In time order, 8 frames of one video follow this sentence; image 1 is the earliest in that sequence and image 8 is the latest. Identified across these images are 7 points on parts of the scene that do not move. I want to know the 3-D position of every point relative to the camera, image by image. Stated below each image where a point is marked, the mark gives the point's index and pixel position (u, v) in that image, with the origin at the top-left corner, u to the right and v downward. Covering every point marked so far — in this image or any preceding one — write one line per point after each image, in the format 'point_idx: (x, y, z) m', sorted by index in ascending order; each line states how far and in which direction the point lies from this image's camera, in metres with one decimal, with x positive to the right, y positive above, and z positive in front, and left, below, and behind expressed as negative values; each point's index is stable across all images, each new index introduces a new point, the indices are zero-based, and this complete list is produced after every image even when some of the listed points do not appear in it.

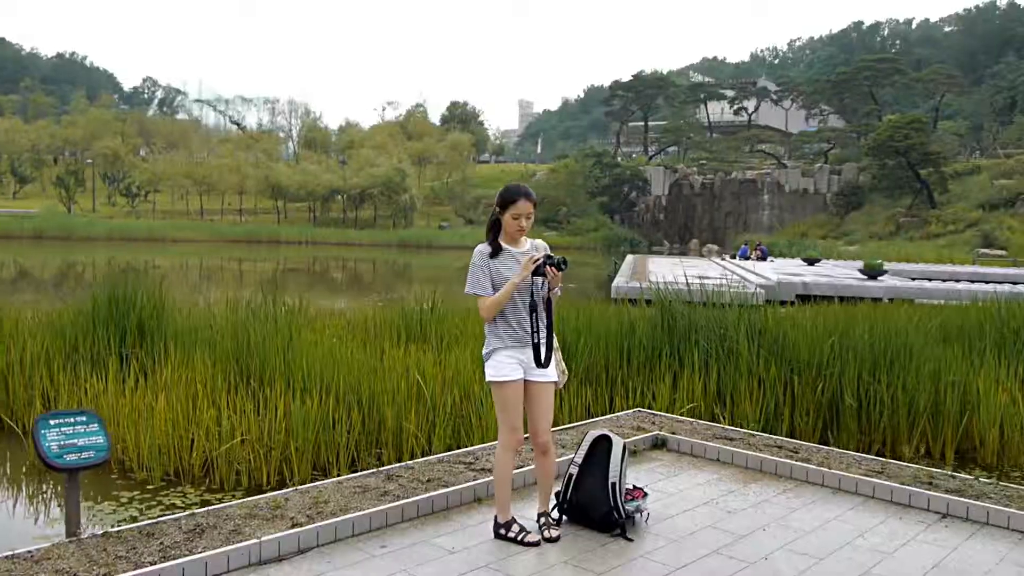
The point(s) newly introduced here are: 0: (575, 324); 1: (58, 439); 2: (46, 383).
0: (+0.5, -0.3, +7.4) m
1: (-1.5, -0.5, +3.0) m
2: (-3.3, -0.6, +6.5) m
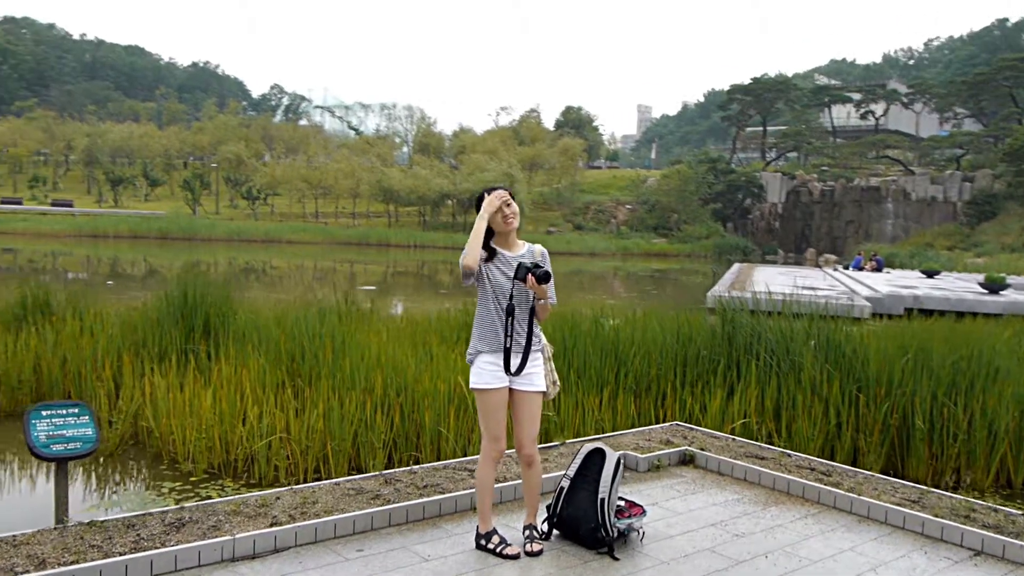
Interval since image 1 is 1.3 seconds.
0: (+1.0, -0.3, +7.2) m
1: (-1.6, -0.5, +3.1) m
2: (-3.0, -0.6, +6.8) m
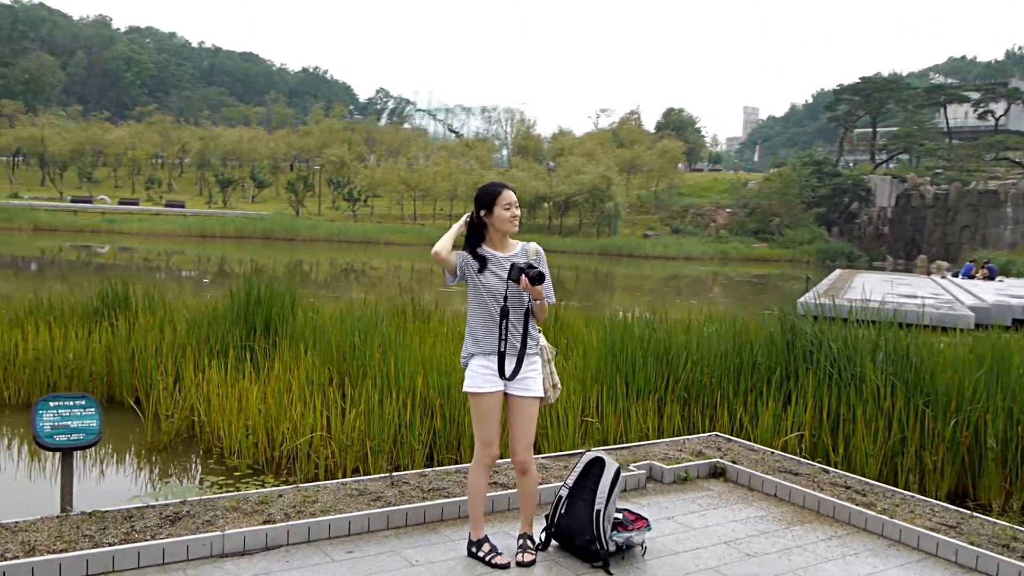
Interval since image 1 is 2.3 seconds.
0: (+1.4, -0.4, +7.0) m
1: (-1.6, -0.5, +3.2) m
2: (-2.6, -0.6, +7.0) m
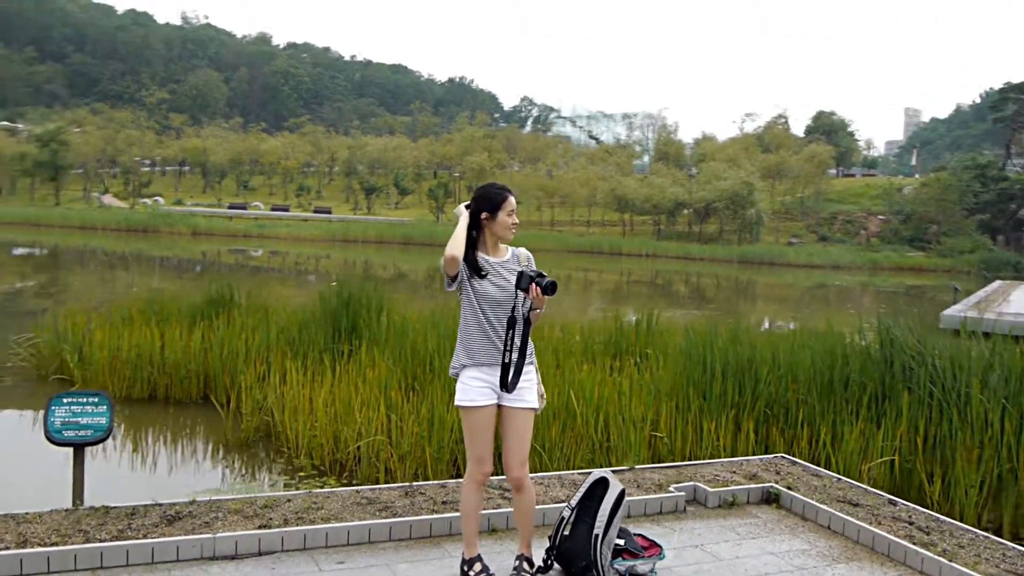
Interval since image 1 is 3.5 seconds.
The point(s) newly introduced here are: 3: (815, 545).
0: (+1.9, -0.4, +6.5) m
1: (-1.6, -0.5, +3.3) m
2: (-2.0, -0.6, +7.2) m
3: (+1.2, -1.0, +3.6) m
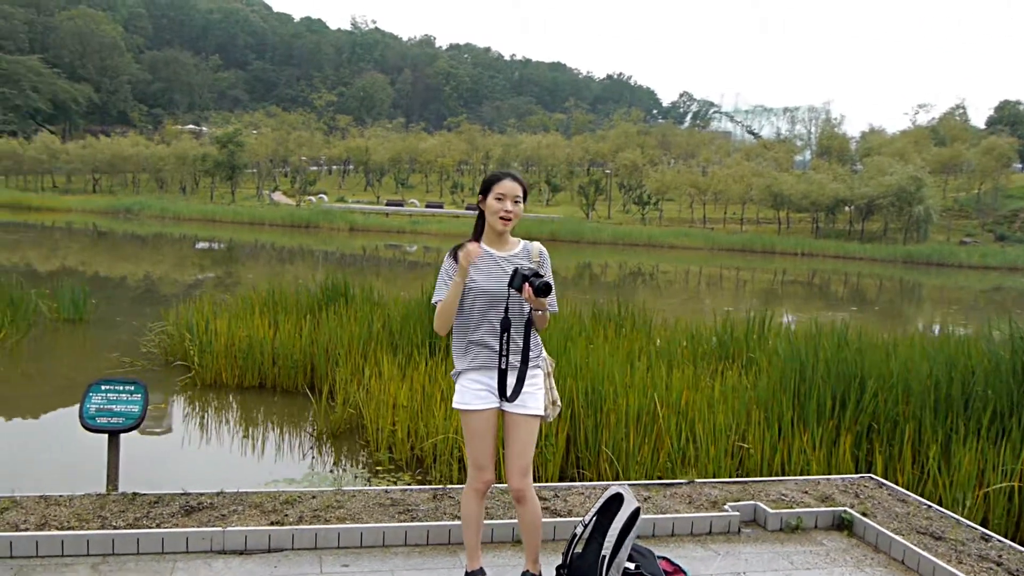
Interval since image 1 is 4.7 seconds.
0: (+2.5, -0.4, +5.9) m
1: (-1.5, -0.4, +3.4) m
2: (-1.2, -0.6, +7.3) m
3: (+1.3, -1.0, +3.2) m
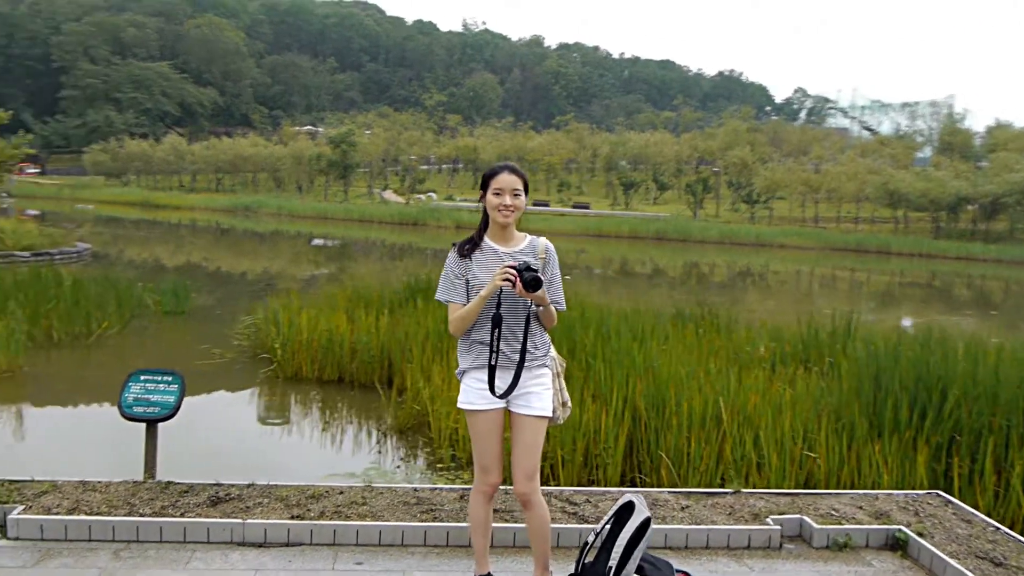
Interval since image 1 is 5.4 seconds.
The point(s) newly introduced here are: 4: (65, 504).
0: (+2.9, -0.5, +5.5) m
1: (-1.4, -0.4, +3.5) m
2: (-0.6, -0.5, +7.3) m
3: (+1.3, -1.0, +2.9) m
4: (-1.5, -0.8, +3.2) m
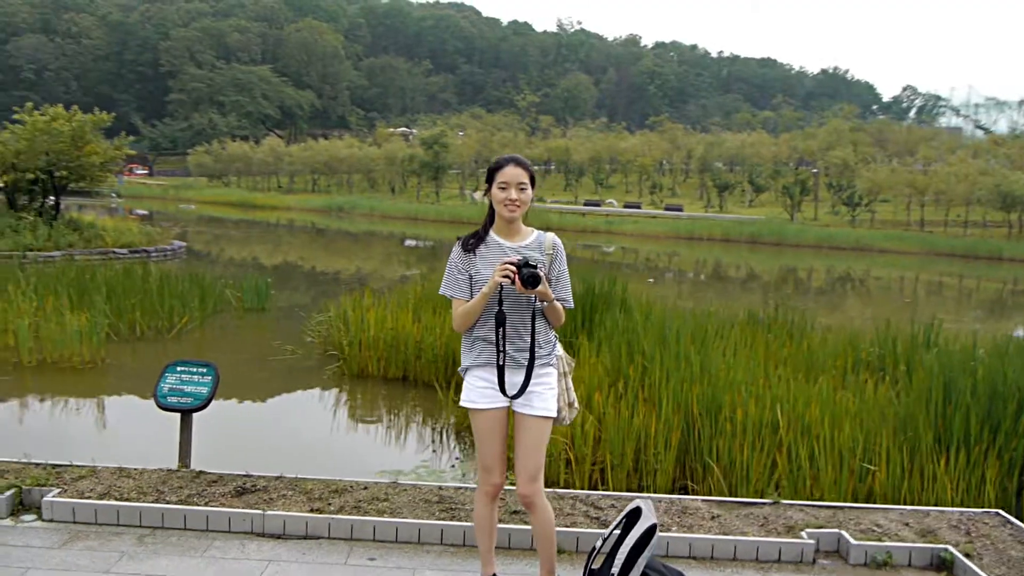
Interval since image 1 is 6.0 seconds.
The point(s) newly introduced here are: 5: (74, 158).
0: (+3.2, -0.5, +5.1) m
1: (-1.3, -0.4, +3.6) m
2: (-0.1, -0.5, +7.3) m
3: (+1.3, -1.0, +2.7) m
4: (-1.5, -0.7, +3.3) m
5: (-6.4, +1.9, +13.3) m
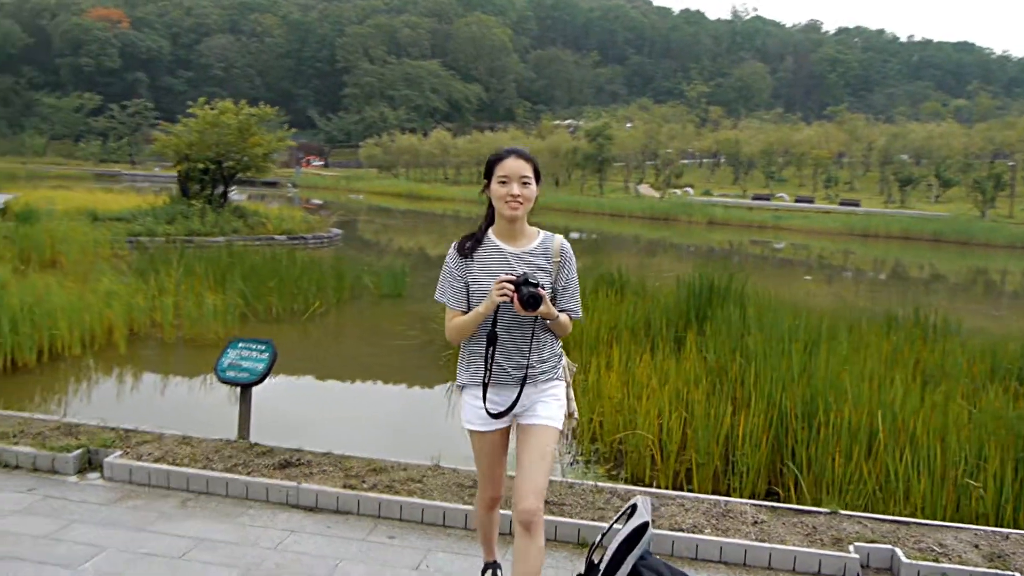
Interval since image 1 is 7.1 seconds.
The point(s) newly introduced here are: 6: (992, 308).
0: (+3.6, -0.5, +4.4) m
1: (-1.1, -0.3, +3.8) m
2: (+0.7, -0.5, +7.2) m
3: (+1.3, -1.0, +2.4) m
4: (-1.3, -0.6, +3.5) m
5: (-4.3, +2.2, +14.3) m
6: (+7.9, -0.3, +15.1) m
